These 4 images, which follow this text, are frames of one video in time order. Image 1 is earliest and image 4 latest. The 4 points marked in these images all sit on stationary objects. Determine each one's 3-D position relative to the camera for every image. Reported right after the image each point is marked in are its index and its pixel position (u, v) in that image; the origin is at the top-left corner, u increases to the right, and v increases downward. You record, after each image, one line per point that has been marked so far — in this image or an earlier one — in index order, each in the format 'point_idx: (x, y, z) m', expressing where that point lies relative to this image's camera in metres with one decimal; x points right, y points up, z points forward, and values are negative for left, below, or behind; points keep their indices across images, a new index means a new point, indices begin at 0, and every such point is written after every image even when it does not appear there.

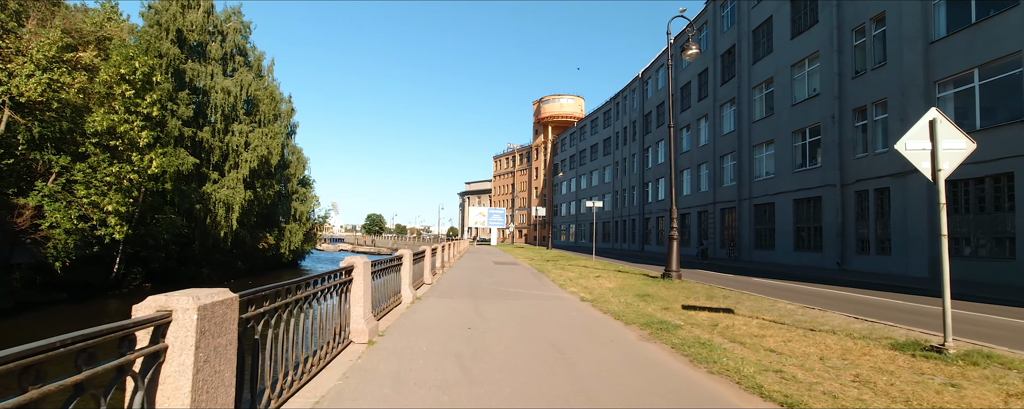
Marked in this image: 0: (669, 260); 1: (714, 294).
0: (+4.1, -1.5, +14.4) m
1: (+4.0, -1.7, +10.7) m
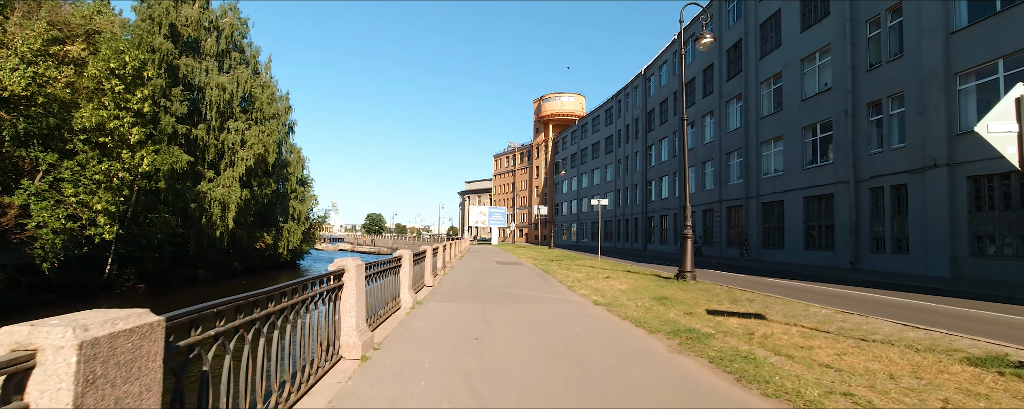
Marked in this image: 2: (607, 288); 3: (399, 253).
0: (+4.3, -1.4, +13.6) m
1: (+4.1, -1.7, +9.9) m
2: (+2.1, -1.9, +12.4) m
3: (-1.7, -0.8, +8.5) m
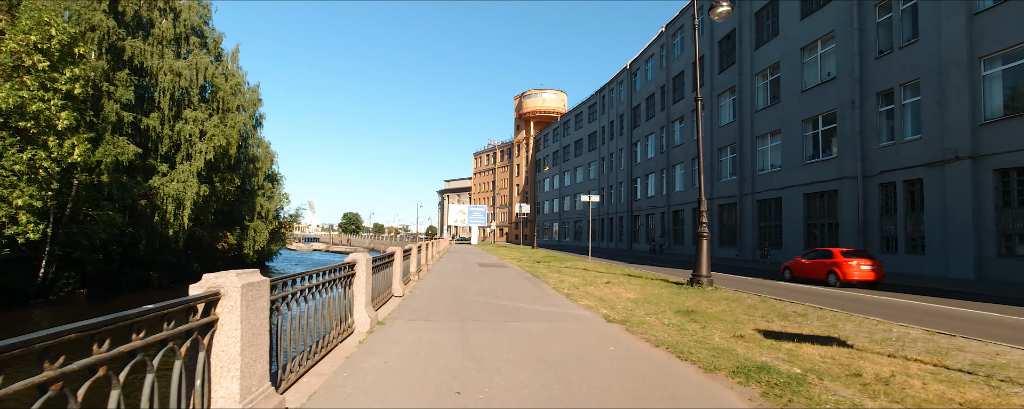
0: (+4.0, -1.2, +11.7) m
1: (+3.9, -1.5, +8.0) m
2: (+1.9, -1.7, +10.3) m
3: (-1.8, -0.6, +6.3) m
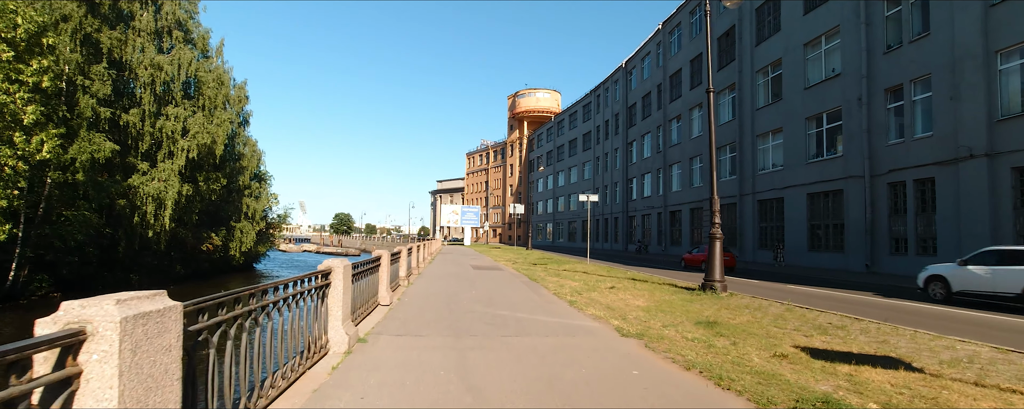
0: (+4.0, -1.2, +10.8) m
1: (+4.0, -1.5, +7.1) m
2: (+1.9, -1.7, +9.4) m
3: (-1.8, -0.6, +5.3) m
